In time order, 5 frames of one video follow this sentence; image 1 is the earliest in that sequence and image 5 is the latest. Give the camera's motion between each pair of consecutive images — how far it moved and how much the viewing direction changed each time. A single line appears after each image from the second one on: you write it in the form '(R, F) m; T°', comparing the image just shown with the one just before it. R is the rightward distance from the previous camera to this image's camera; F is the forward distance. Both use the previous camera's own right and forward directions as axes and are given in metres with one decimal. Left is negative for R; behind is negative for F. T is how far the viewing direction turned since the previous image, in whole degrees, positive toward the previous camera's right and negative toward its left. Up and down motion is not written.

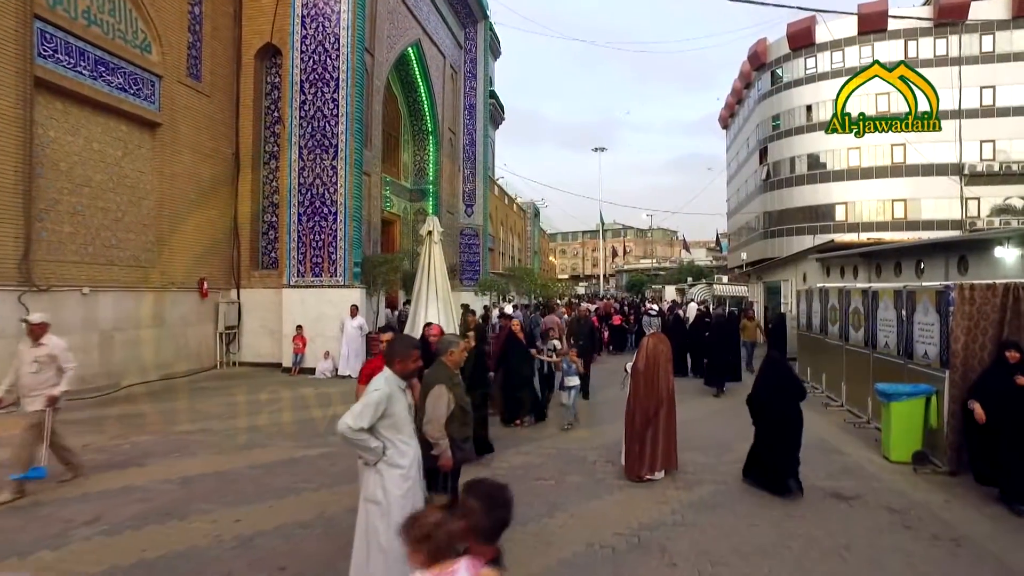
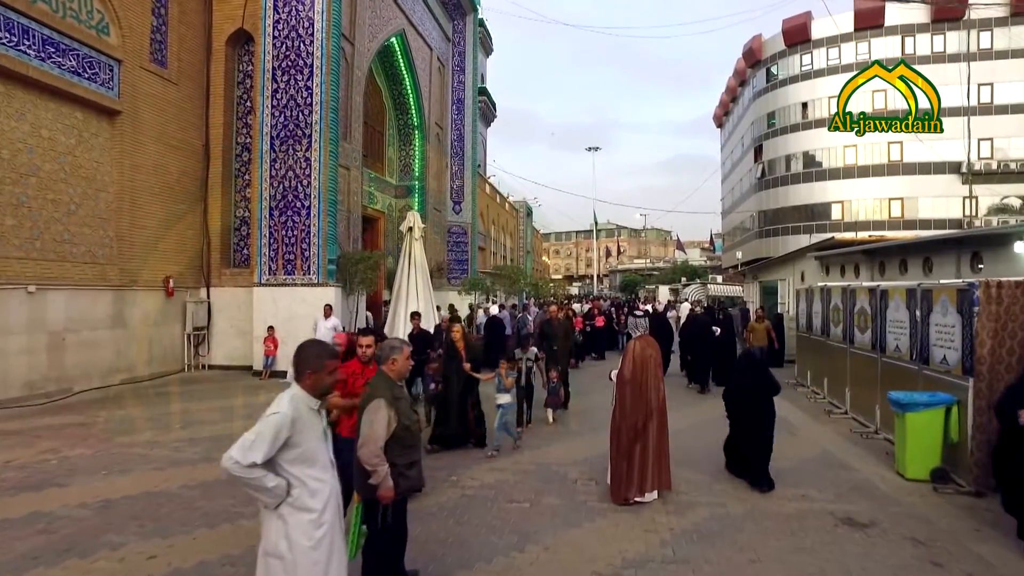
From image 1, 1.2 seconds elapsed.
(+0.2, +0.7) m; 0°
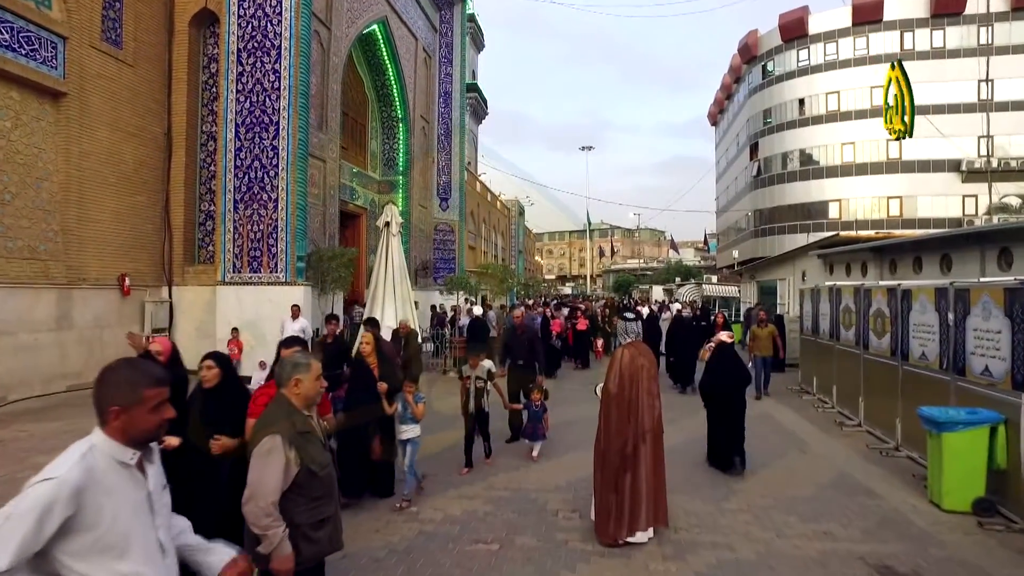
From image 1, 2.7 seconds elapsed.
(+0.2, +0.9) m; +1°
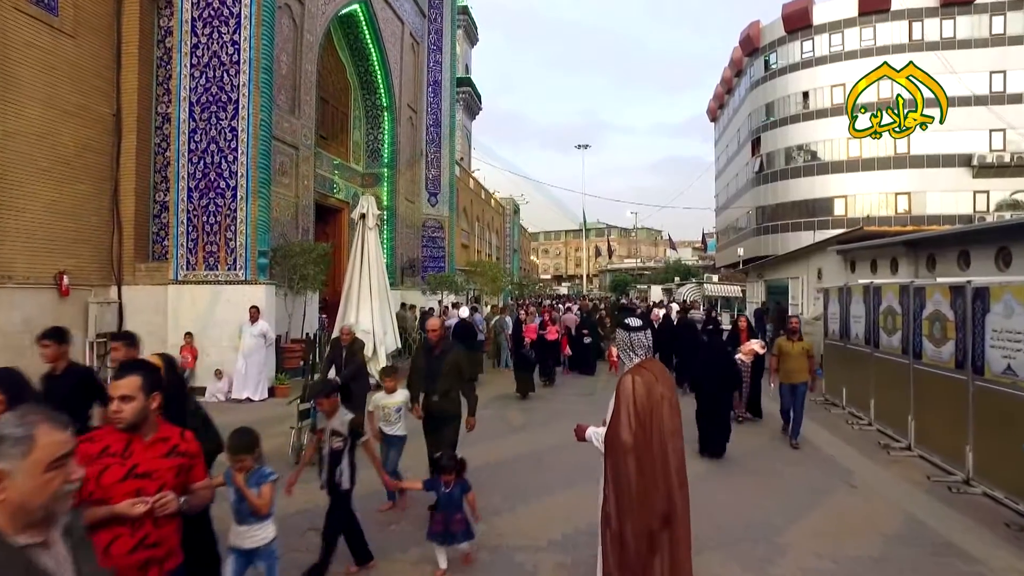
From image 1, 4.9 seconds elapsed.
(+0.1, +1.3) m; 0°
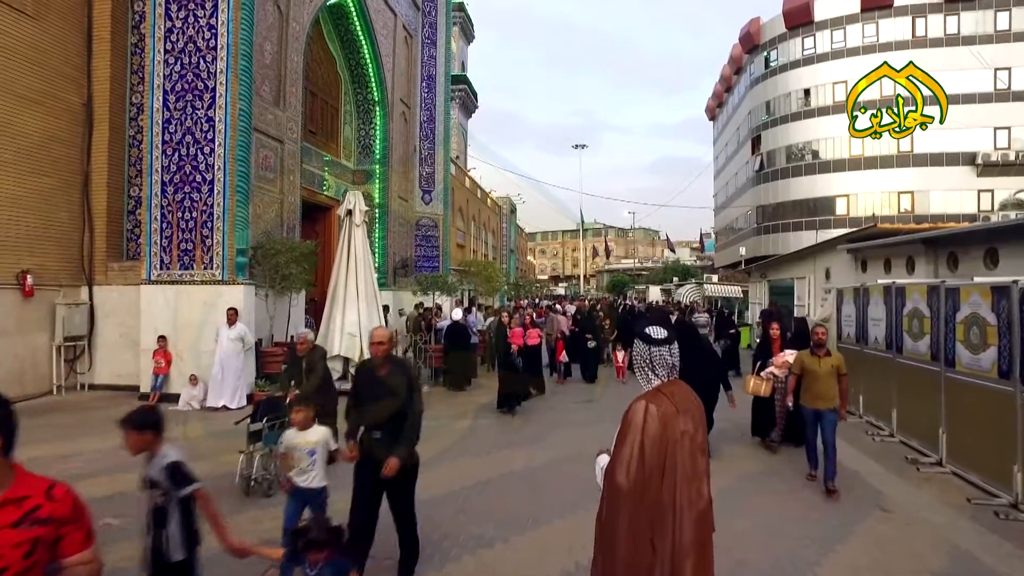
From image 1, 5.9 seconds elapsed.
(0.0, +0.6) m; 0°
